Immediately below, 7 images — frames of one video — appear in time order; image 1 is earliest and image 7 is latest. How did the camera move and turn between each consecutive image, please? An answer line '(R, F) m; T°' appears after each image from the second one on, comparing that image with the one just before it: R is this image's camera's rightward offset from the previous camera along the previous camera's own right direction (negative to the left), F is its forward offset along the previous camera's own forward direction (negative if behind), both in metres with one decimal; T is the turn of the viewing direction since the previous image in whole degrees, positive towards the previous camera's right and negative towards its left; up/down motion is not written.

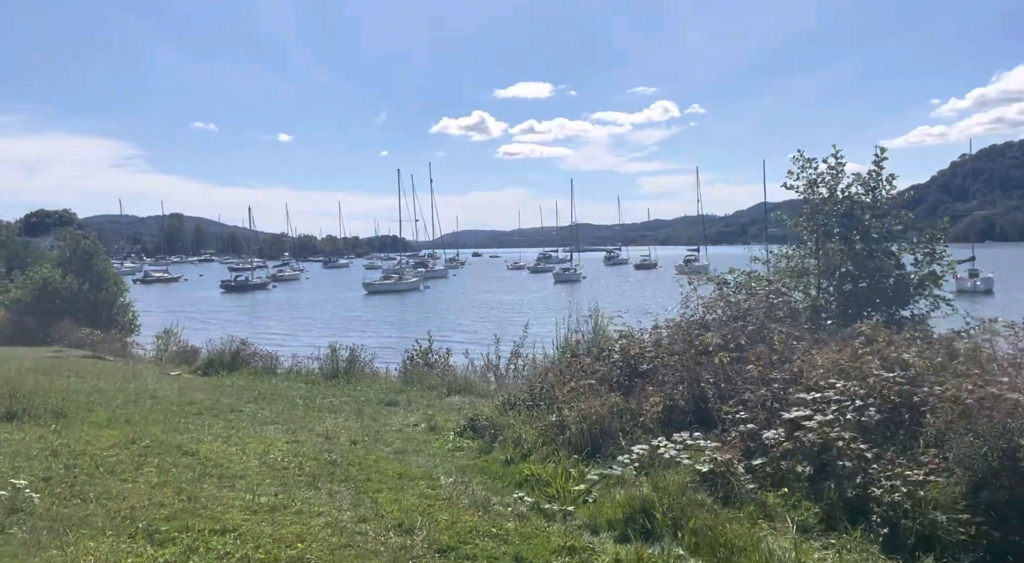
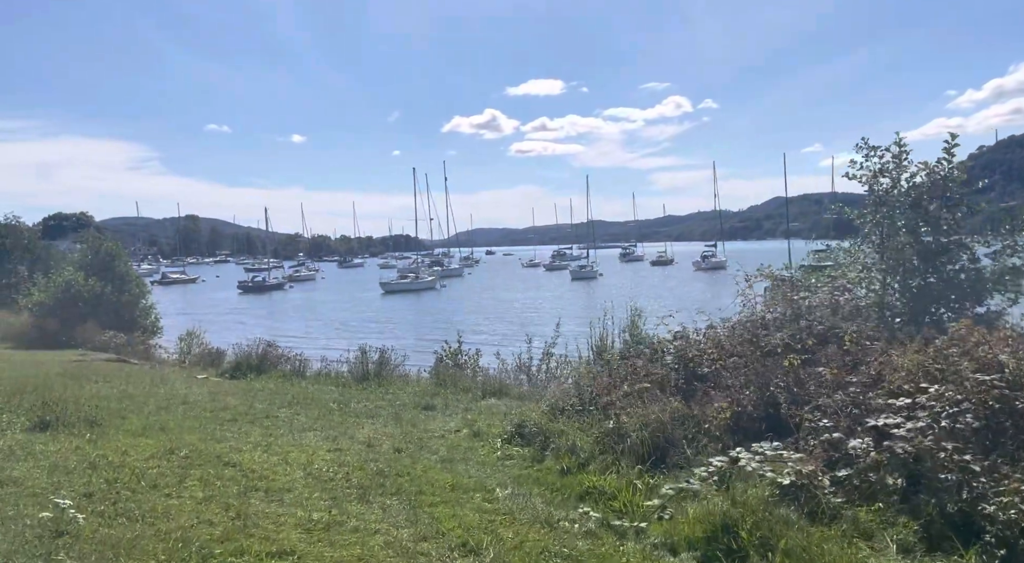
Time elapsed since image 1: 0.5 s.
(-0.4, +0.3) m; -1°
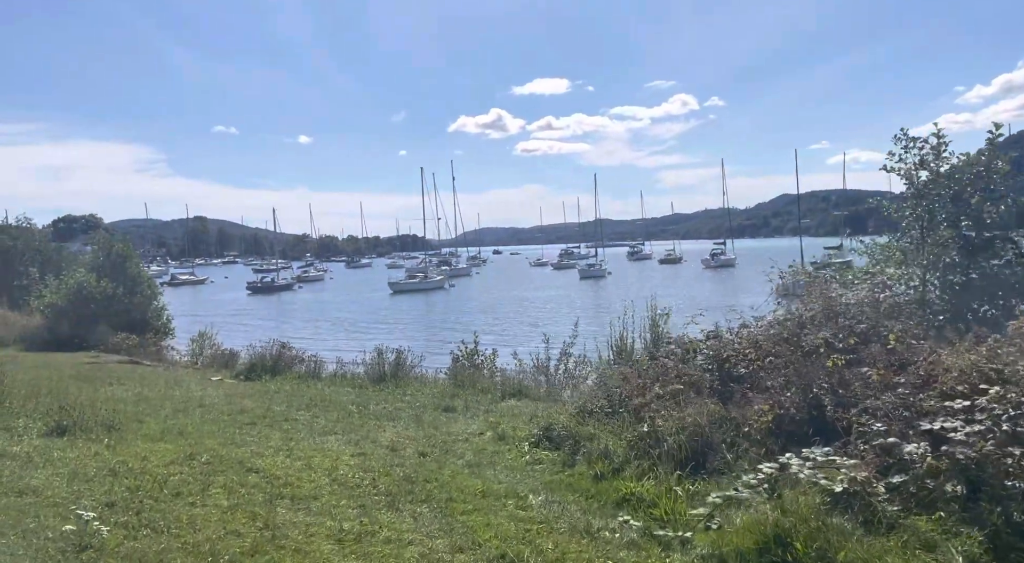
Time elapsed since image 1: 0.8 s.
(-0.2, +0.2) m; -1°
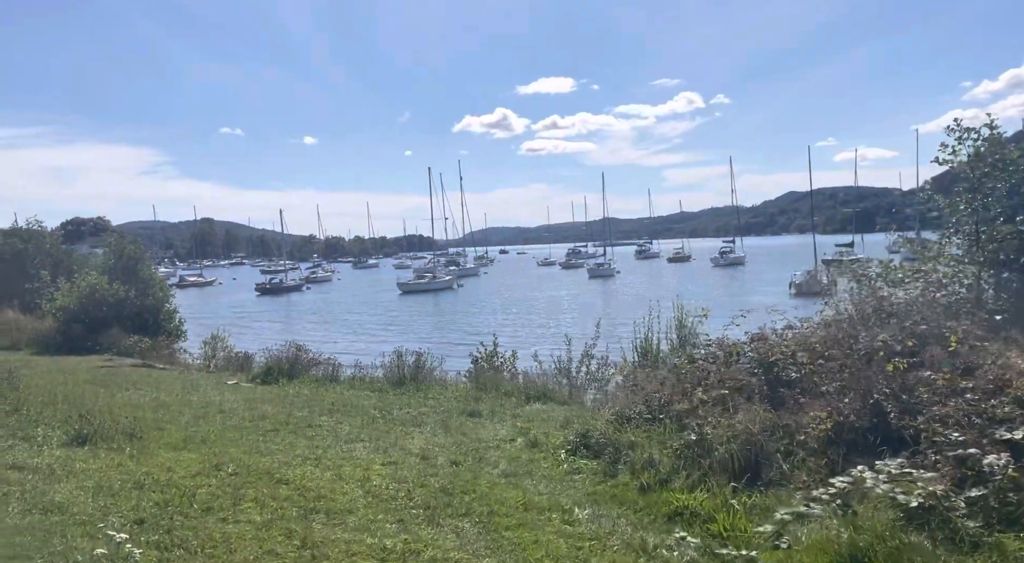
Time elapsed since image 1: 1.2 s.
(-0.3, +0.3) m; -1°
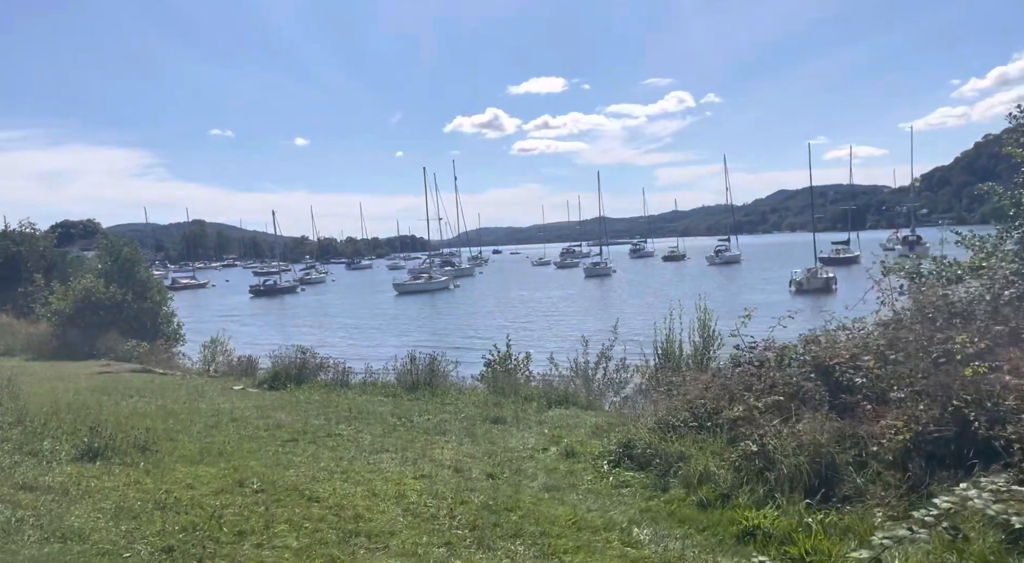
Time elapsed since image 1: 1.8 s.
(-0.4, +0.4) m; 0°
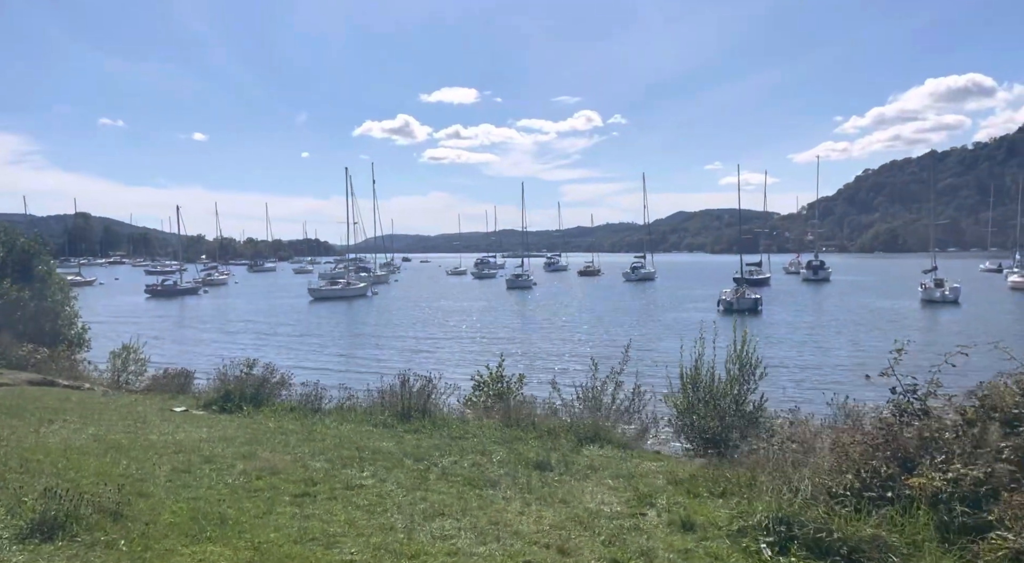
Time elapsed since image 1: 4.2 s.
(-1.7, +1.8) m; +7°
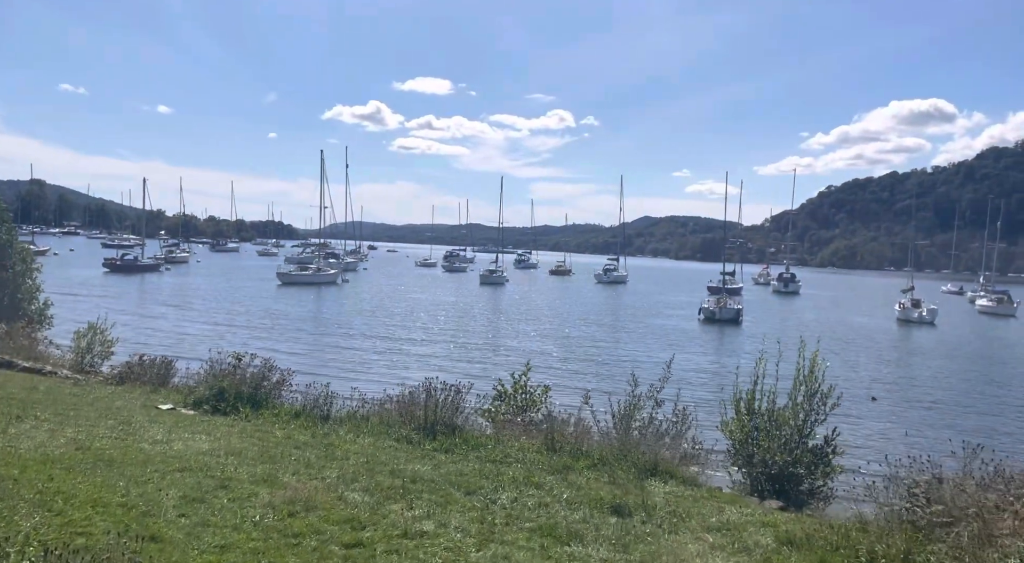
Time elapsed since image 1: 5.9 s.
(-1.2, +1.3) m; +3°
